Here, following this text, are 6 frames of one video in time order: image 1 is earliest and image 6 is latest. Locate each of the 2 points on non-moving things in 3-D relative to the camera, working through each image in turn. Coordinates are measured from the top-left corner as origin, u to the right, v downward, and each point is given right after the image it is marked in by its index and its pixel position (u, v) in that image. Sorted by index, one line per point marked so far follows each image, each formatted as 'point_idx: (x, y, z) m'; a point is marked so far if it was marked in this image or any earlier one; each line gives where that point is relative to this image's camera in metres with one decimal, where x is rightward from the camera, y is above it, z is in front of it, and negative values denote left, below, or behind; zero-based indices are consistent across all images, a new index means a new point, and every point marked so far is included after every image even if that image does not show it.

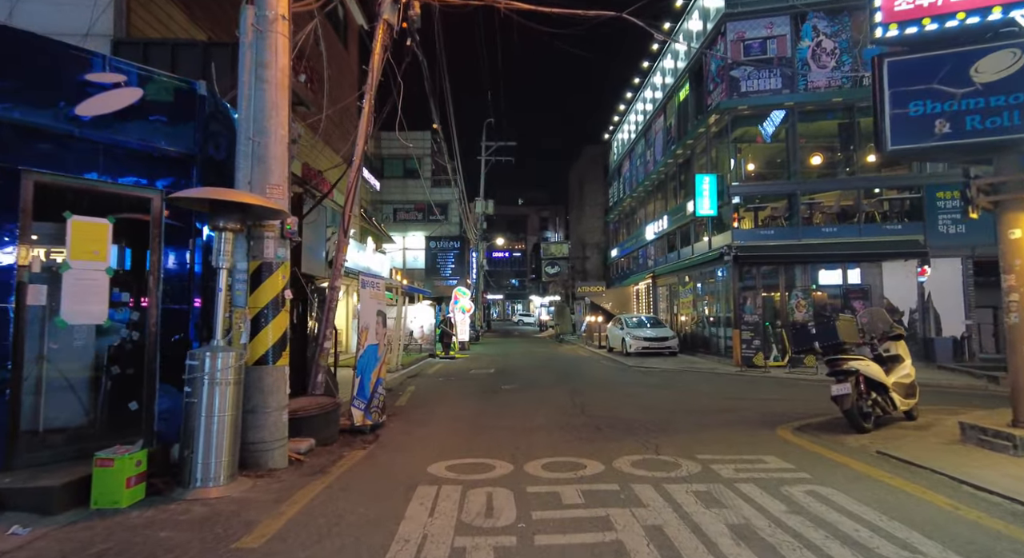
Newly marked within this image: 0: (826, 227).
0: (+10.0, +1.7, +16.4) m
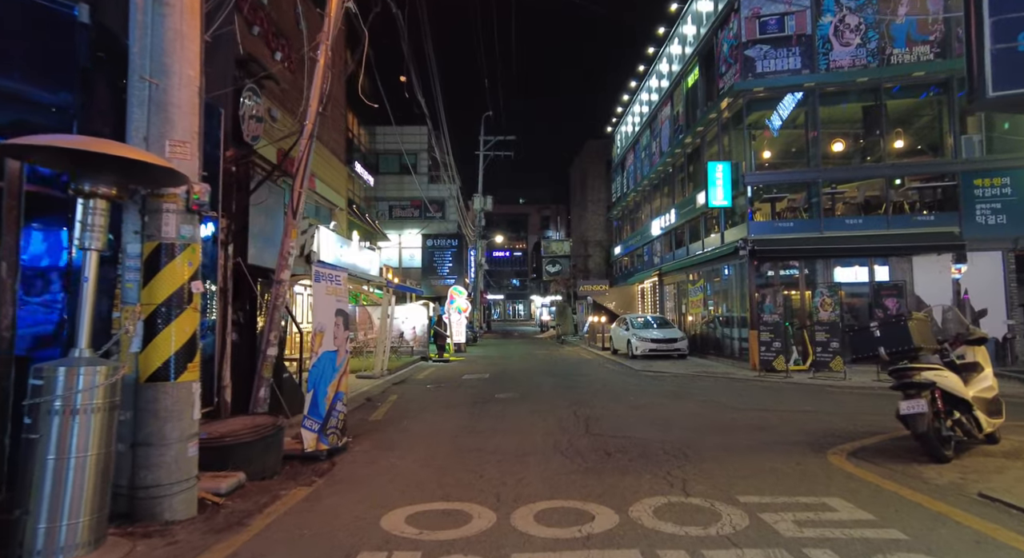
0: (+9.9, +1.8, +15.1) m
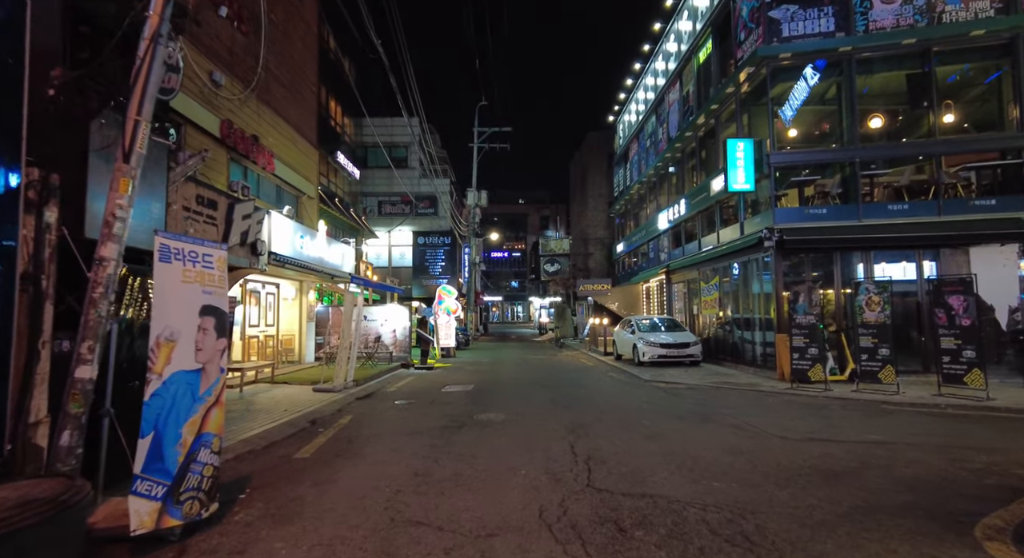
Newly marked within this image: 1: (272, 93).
0: (+9.7, +1.9, +13.0) m
1: (-6.7, +5.2, +14.4) m
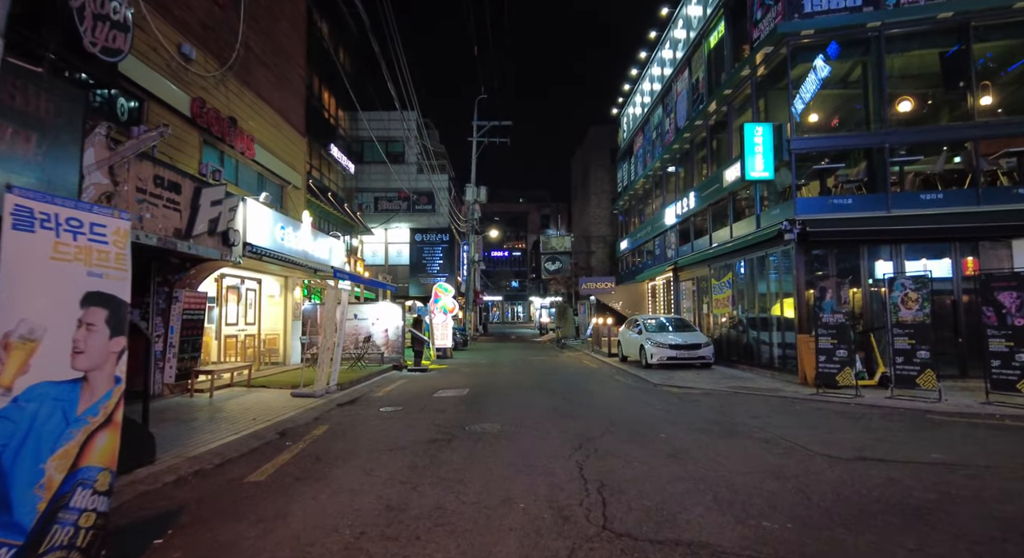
0: (+9.6, +2.0, +12.0) m
1: (-6.7, +5.3, +13.3) m
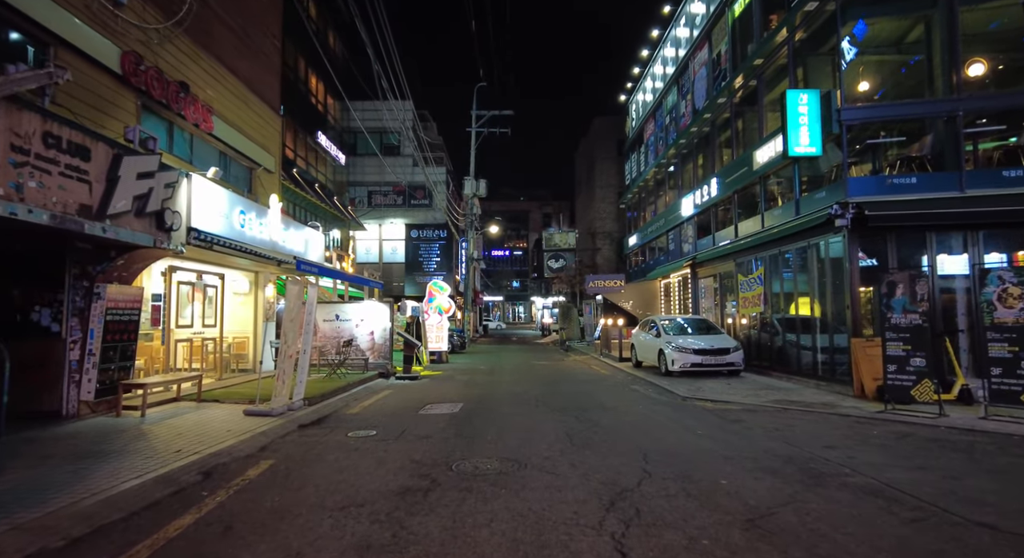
0: (+9.7, +2.1, +10.1) m
1: (-6.7, +5.4, +11.5) m
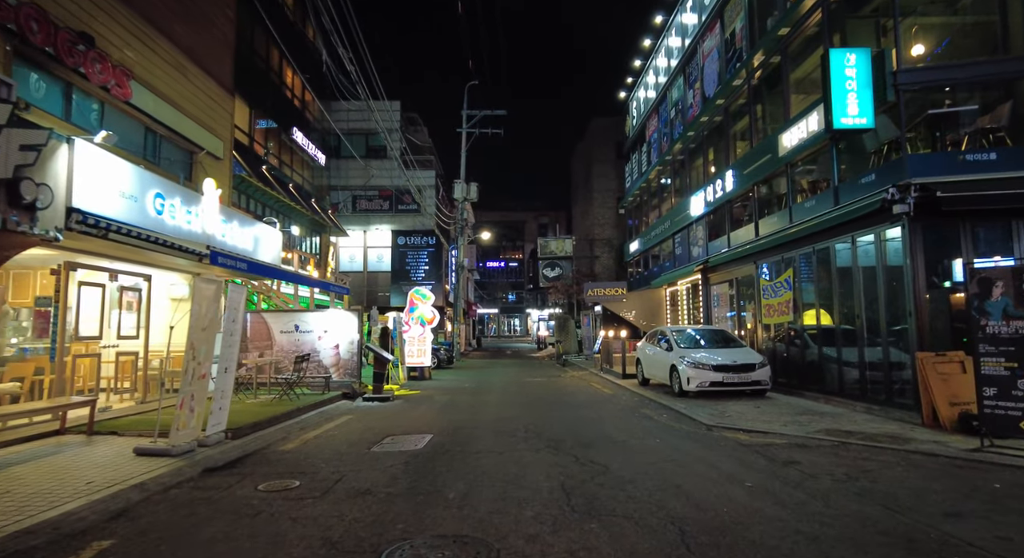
0: (+9.4, +2.1, +8.1) m
1: (-6.9, +5.4, +9.5) m
